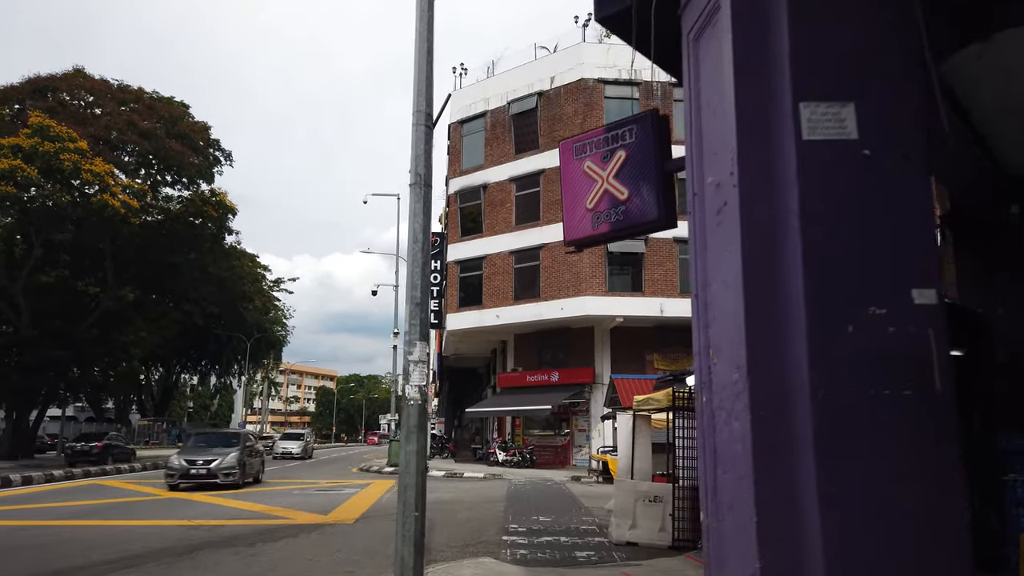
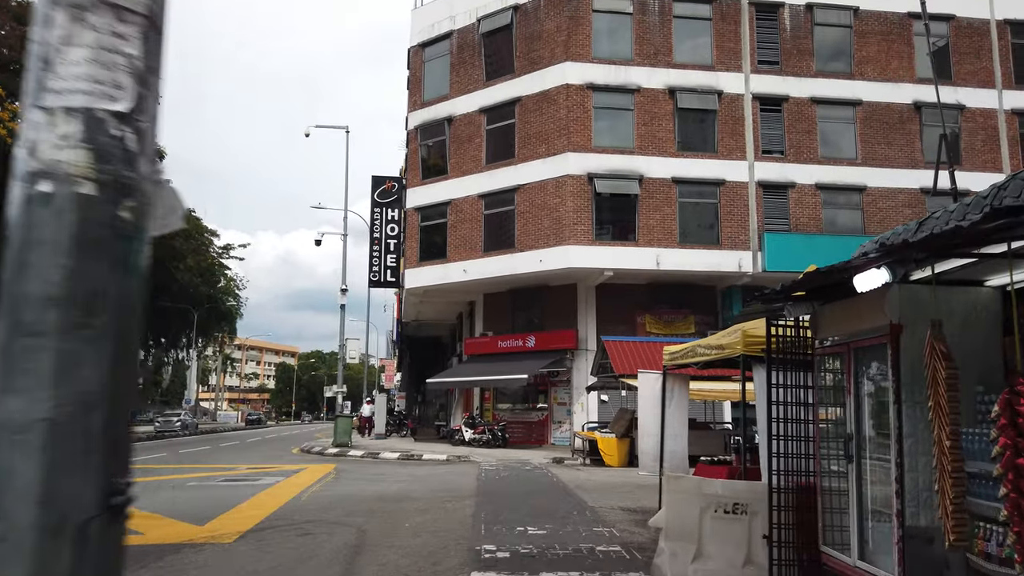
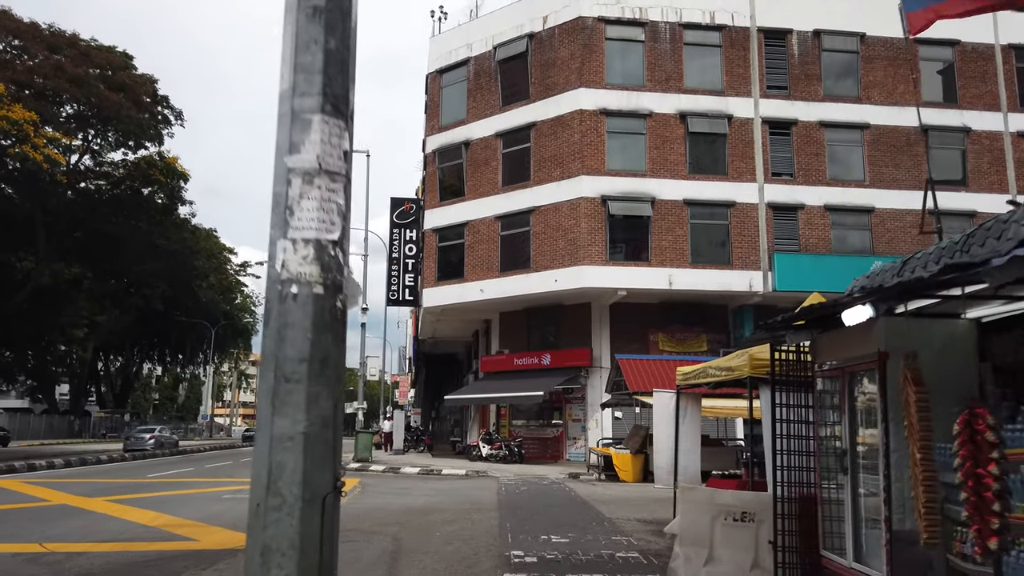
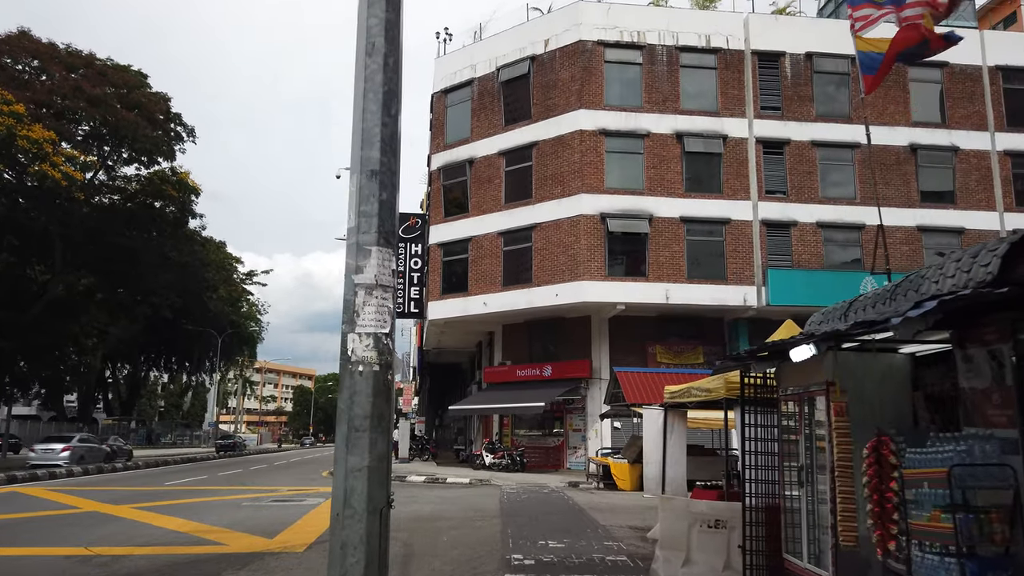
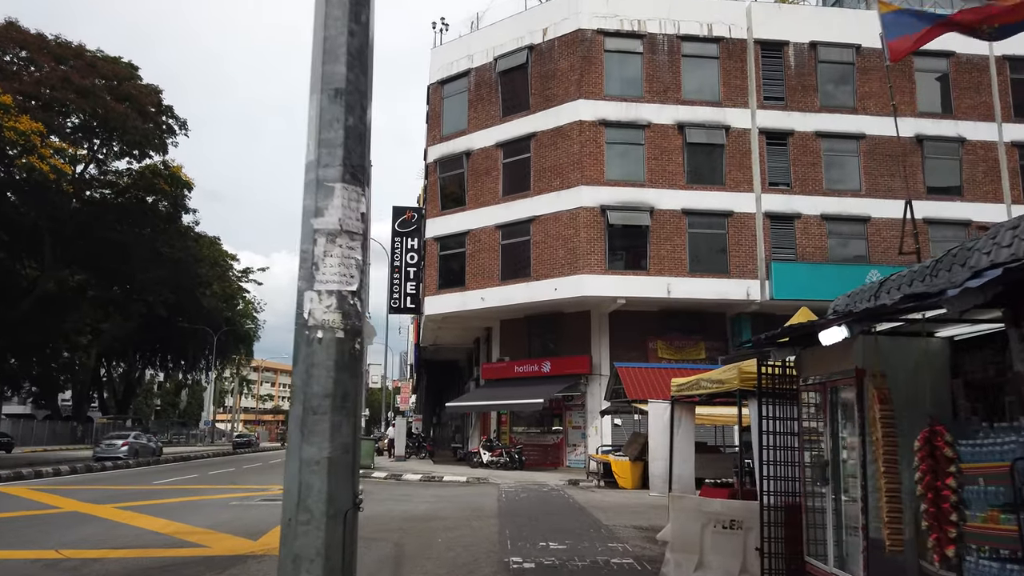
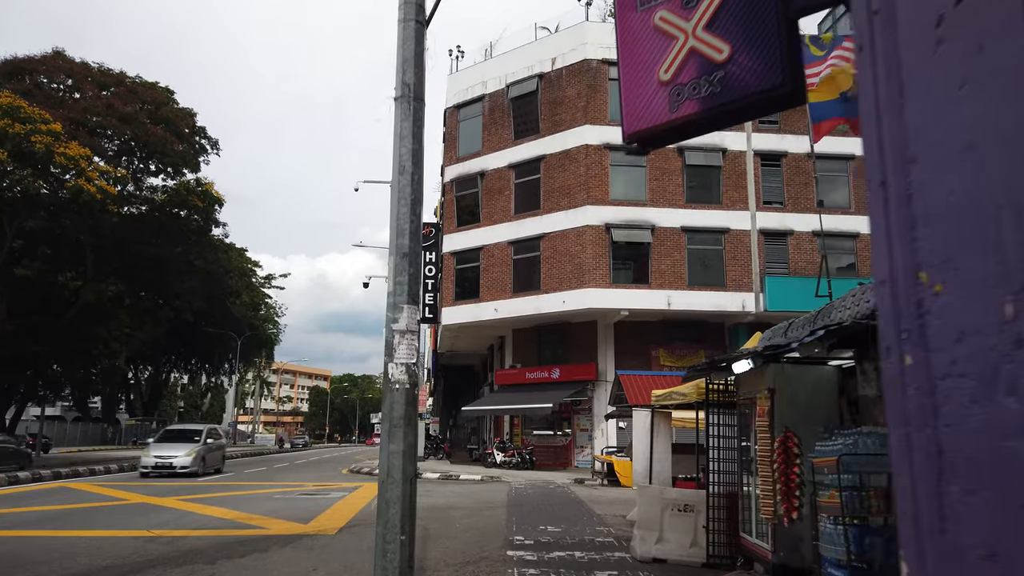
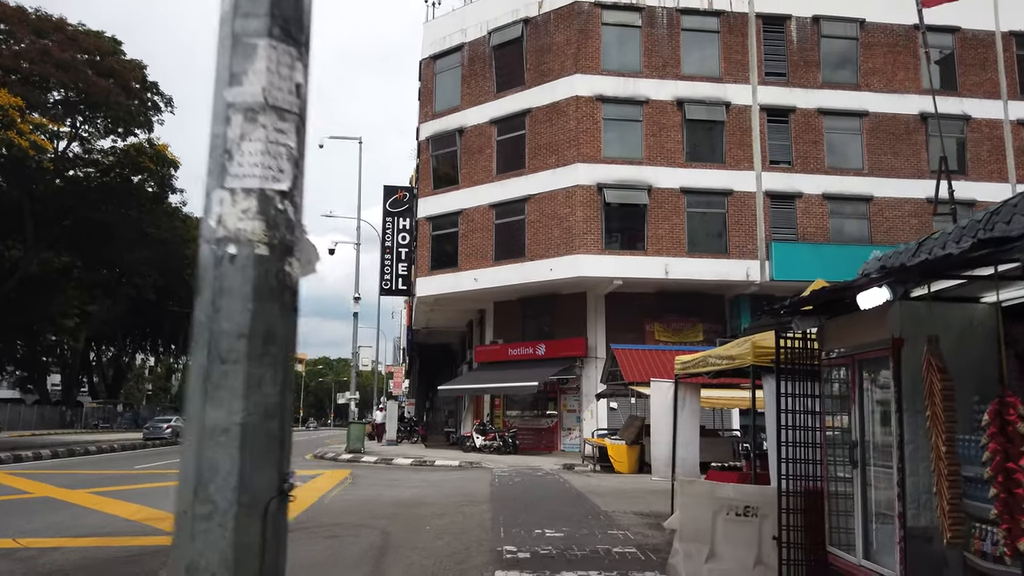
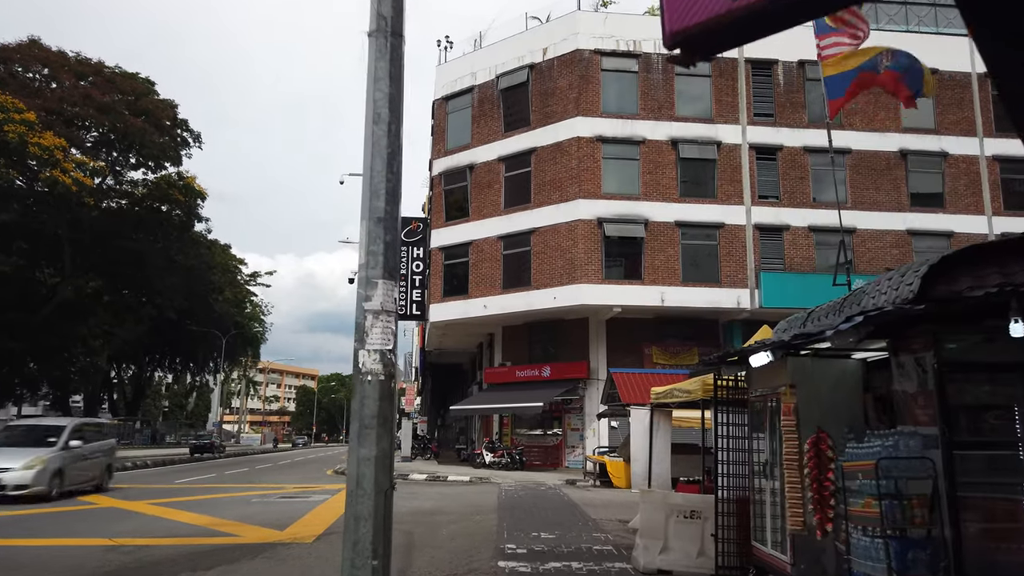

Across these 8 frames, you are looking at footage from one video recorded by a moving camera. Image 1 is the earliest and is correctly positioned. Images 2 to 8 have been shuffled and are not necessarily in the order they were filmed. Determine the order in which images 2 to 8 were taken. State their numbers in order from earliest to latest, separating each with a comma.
6, 8, 4, 5, 3, 7, 2
